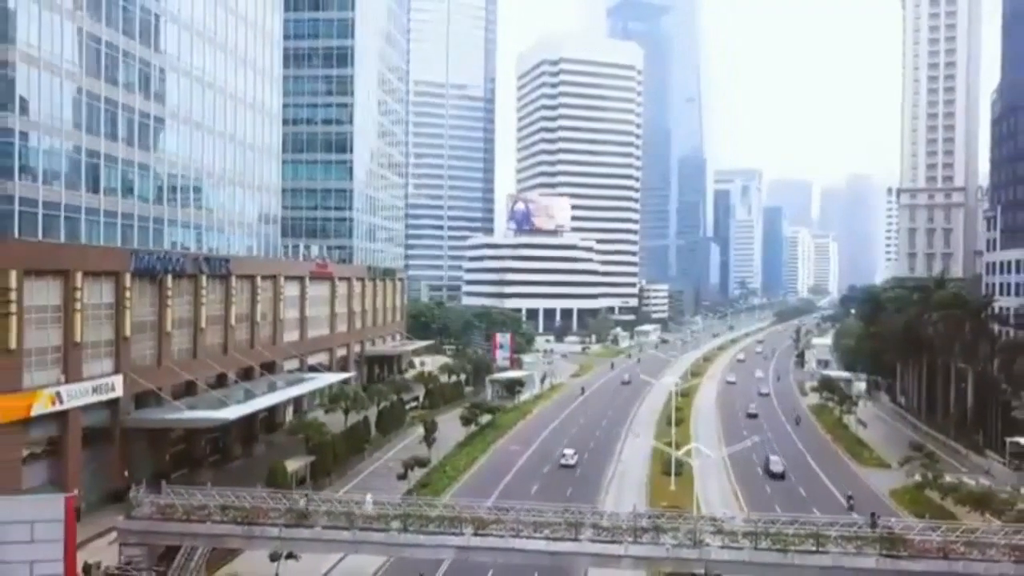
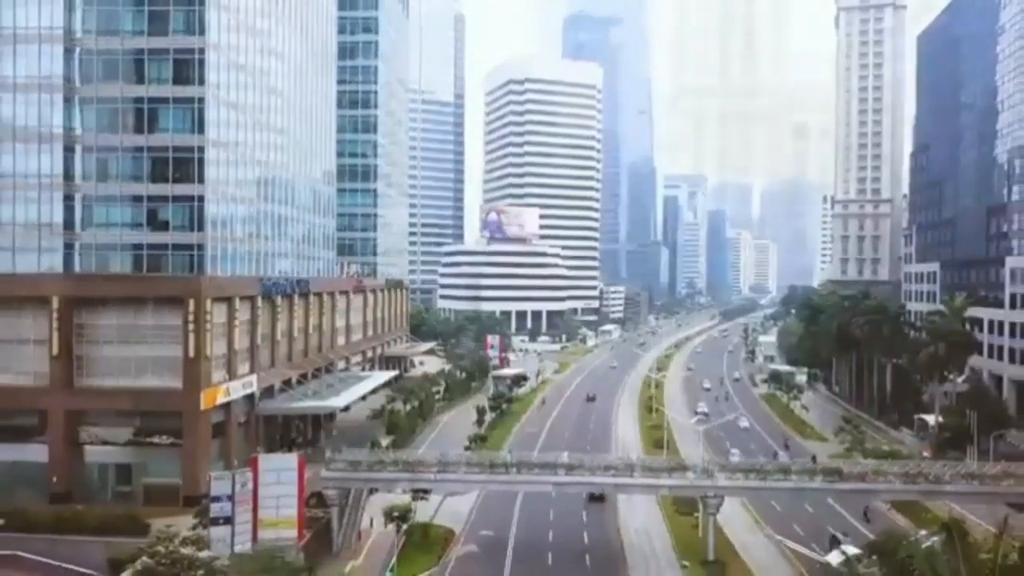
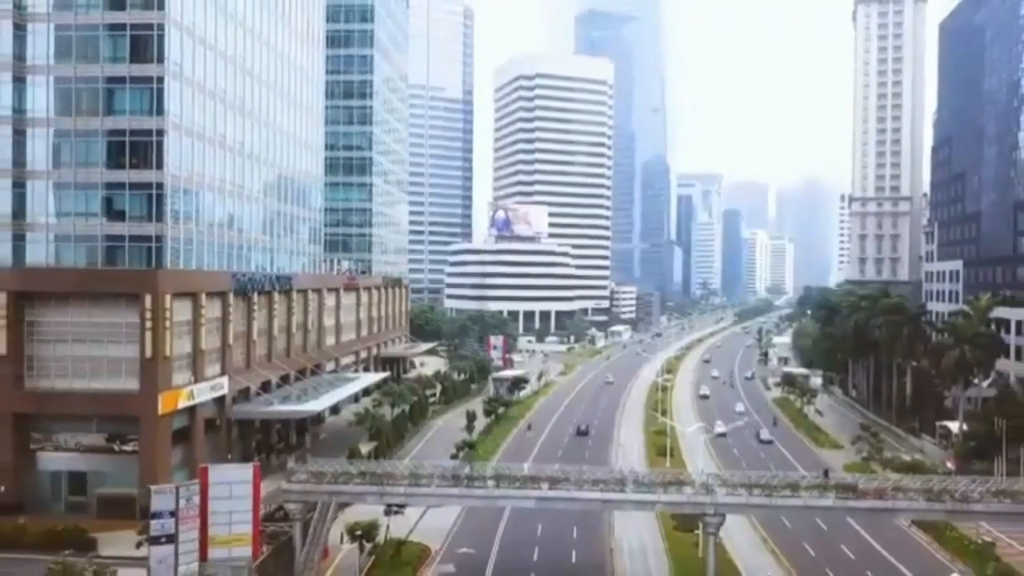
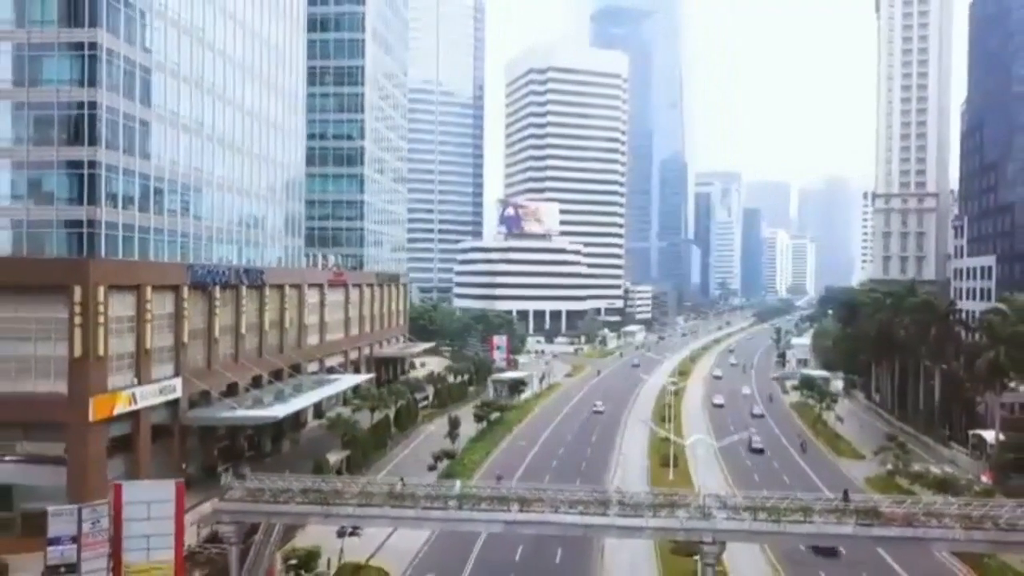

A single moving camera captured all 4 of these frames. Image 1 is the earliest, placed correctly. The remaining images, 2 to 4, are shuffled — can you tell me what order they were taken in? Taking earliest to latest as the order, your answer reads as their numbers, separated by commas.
4, 3, 2
